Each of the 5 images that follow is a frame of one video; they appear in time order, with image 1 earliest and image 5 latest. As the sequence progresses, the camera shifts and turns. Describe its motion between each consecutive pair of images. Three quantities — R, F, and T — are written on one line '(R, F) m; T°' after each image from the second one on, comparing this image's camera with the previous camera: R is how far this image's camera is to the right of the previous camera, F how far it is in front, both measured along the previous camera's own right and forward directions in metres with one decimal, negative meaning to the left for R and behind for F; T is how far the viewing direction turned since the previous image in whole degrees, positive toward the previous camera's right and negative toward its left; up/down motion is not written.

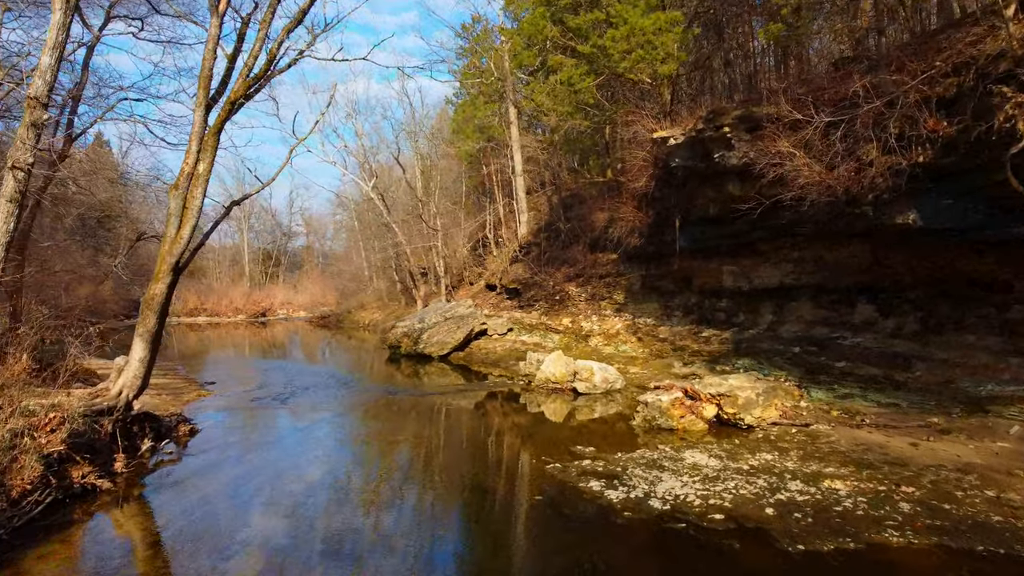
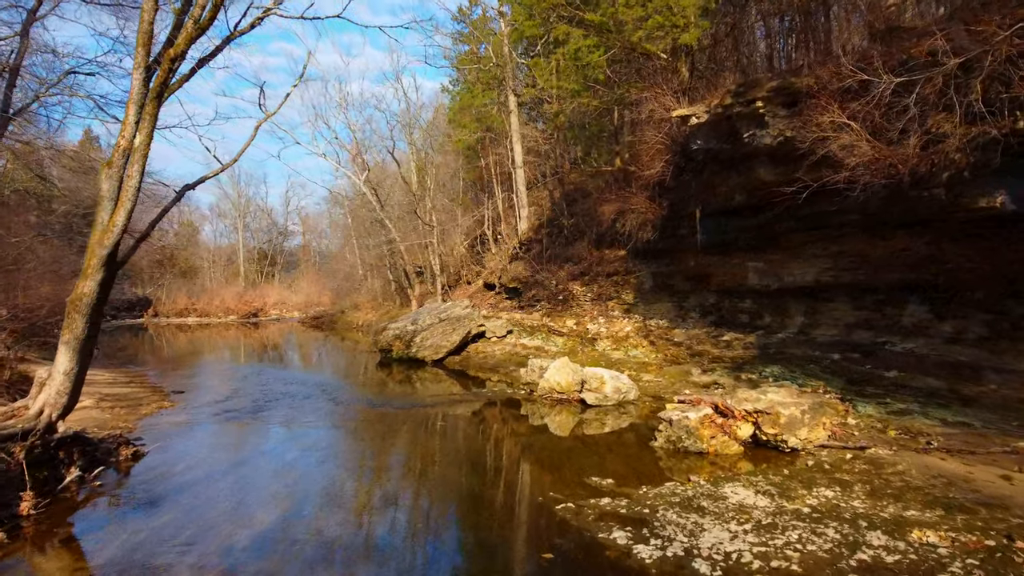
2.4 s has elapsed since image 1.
(0.0, +1.4) m; 0°
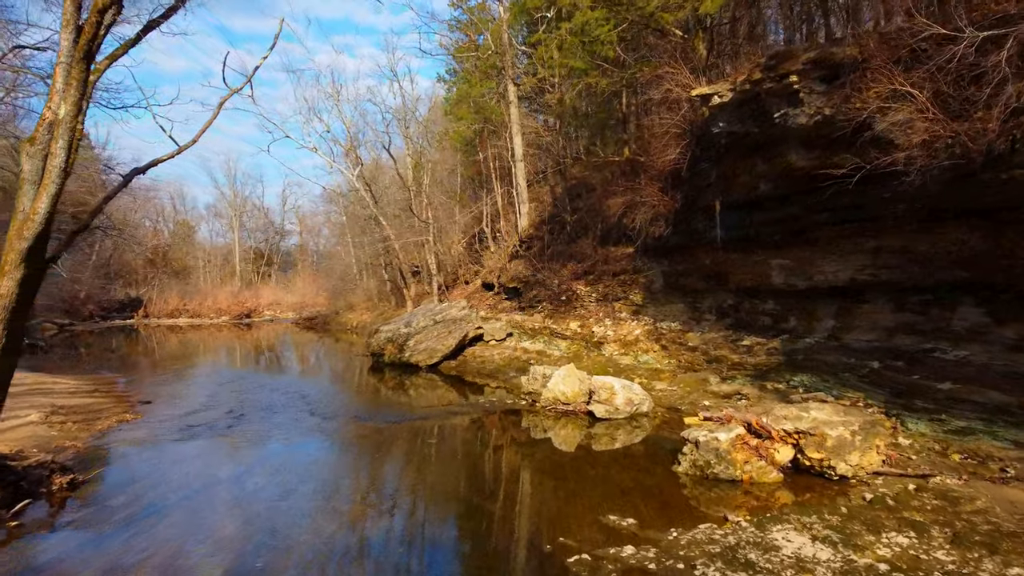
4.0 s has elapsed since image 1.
(0.0, +1.2) m; 0°
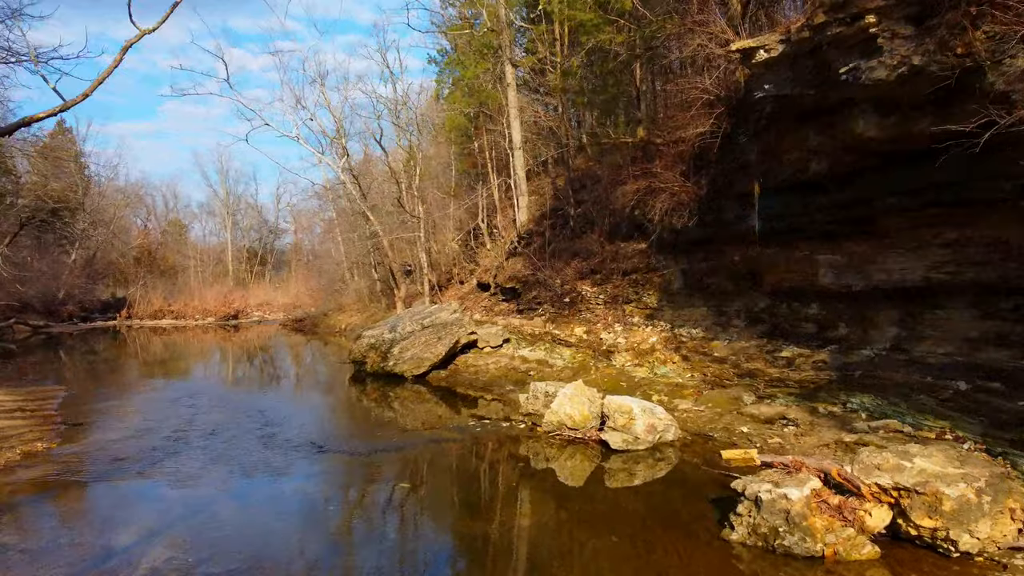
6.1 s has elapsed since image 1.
(0.0, +1.9) m; 0°
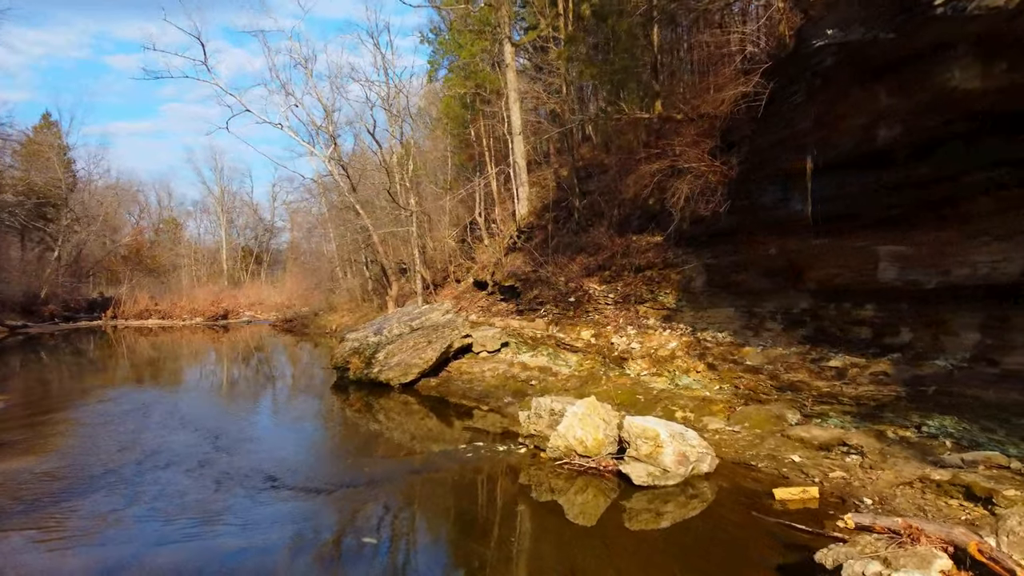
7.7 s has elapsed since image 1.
(0.0, +1.6) m; 0°
